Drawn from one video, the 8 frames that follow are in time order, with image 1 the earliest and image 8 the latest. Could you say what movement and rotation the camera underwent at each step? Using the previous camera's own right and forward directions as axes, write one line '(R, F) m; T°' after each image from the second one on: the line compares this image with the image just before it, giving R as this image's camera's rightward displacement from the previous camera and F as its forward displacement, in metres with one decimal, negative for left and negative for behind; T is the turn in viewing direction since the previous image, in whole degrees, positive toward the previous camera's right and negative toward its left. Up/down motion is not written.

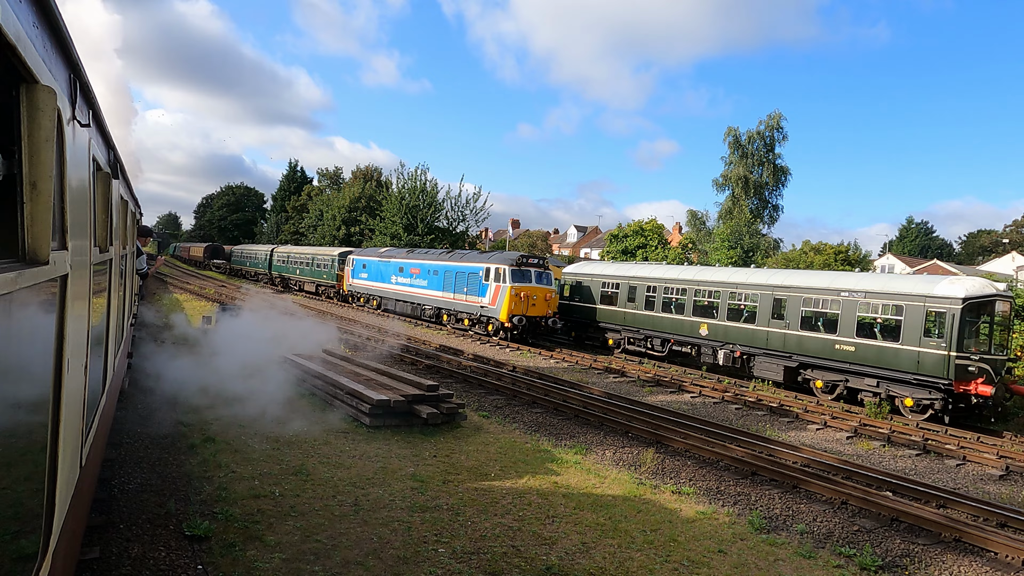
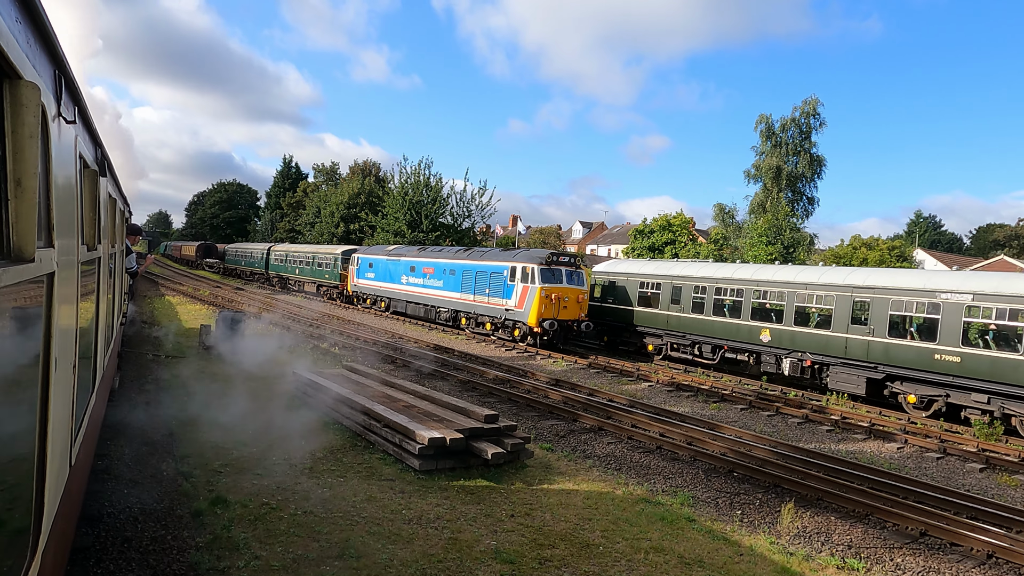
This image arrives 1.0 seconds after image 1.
(-1.0, +1.8) m; +1°
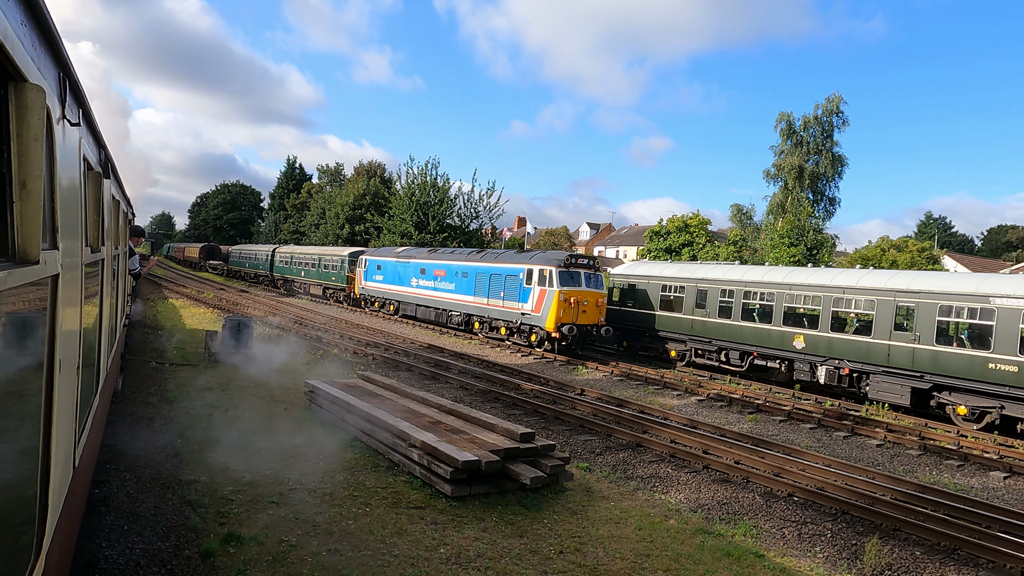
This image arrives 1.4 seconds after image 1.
(-0.4, +0.7) m; 0°
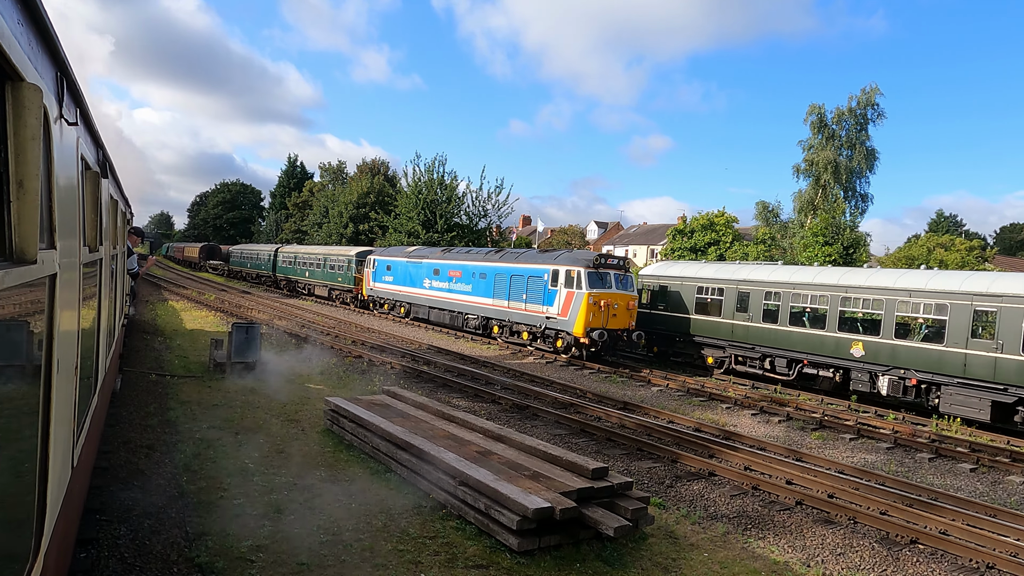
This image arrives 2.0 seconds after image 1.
(-0.6, +1.1) m; 0°
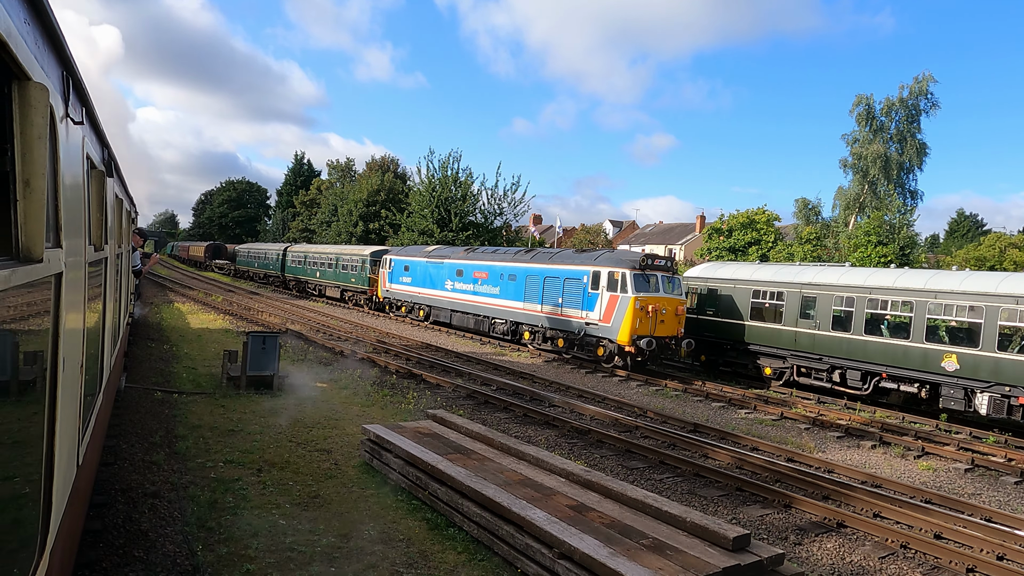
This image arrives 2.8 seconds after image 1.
(-0.8, +1.3) m; 0°
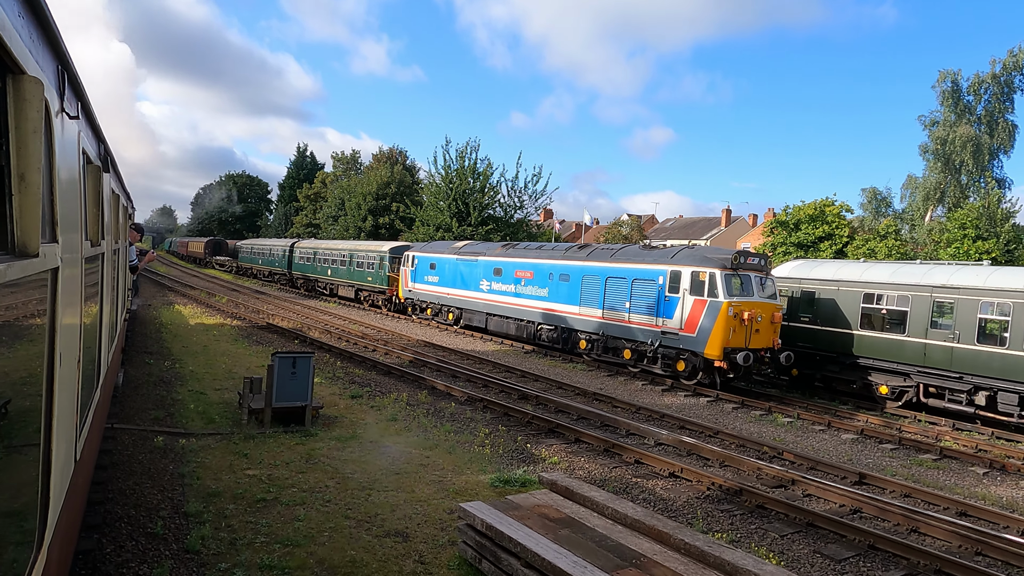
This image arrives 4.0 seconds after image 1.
(-1.3, +2.2) m; 0°
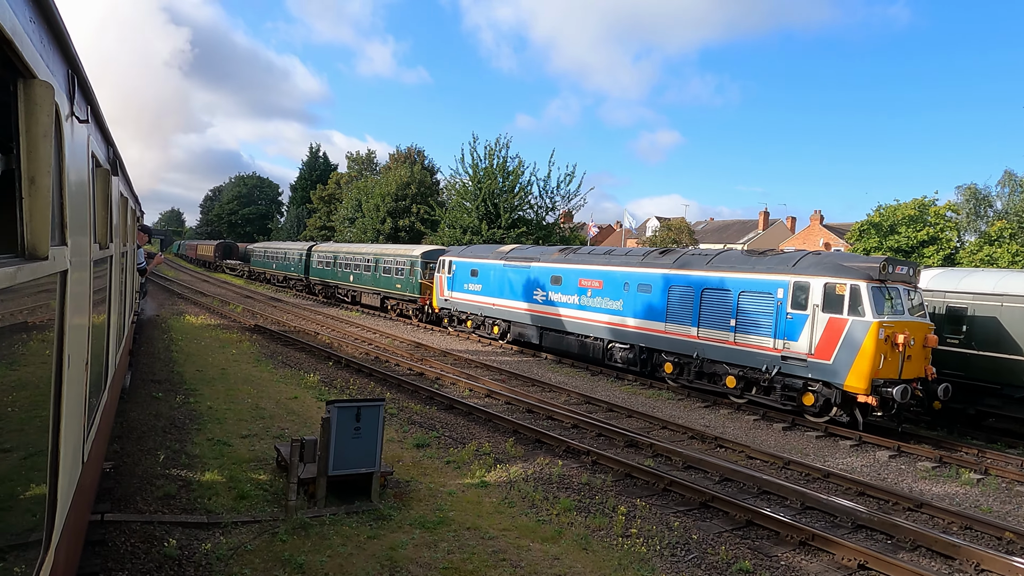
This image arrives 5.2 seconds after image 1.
(-1.3, +2.3) m; -1°
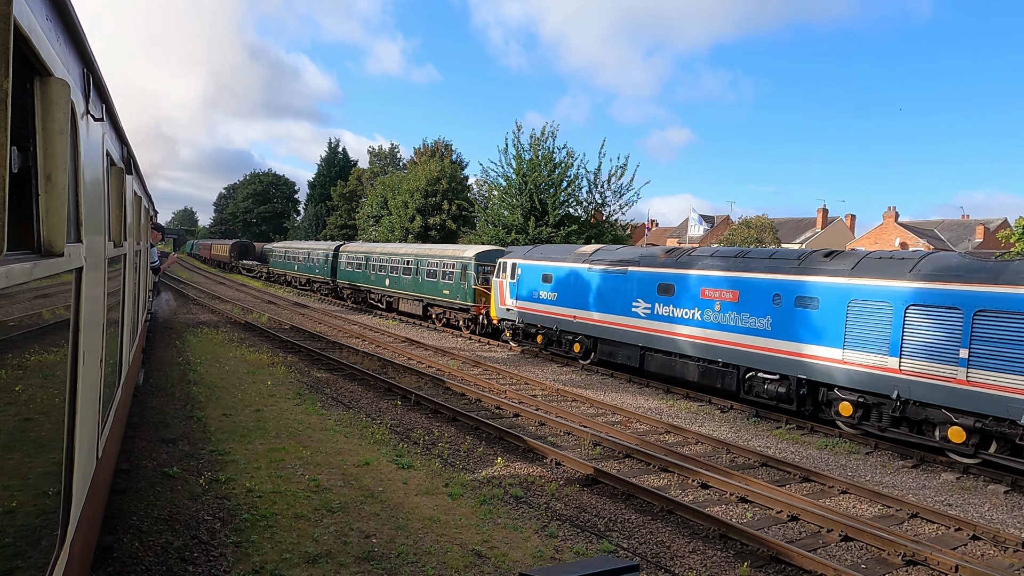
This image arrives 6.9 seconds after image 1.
(-1.7, +3.0) m; -1°
